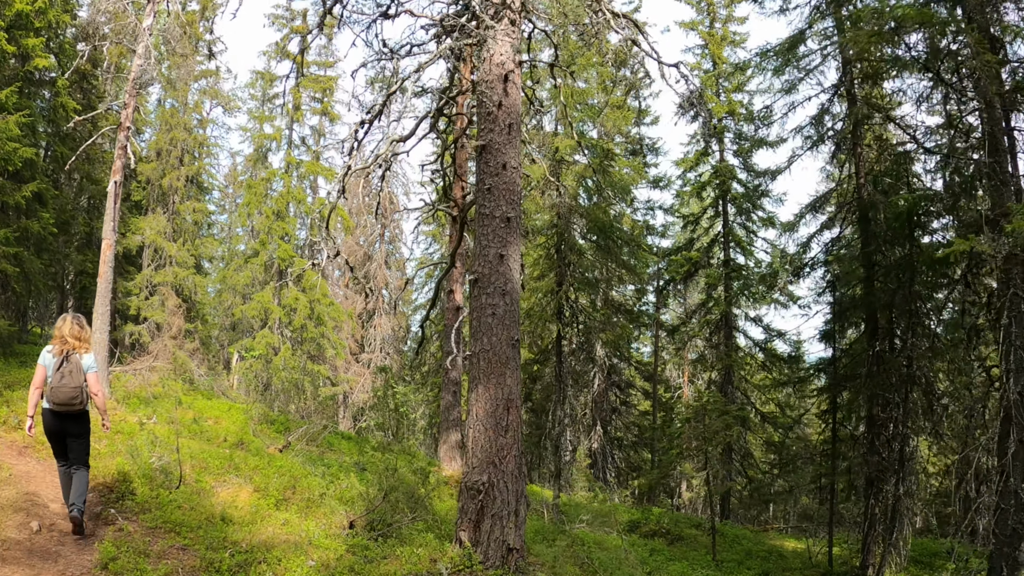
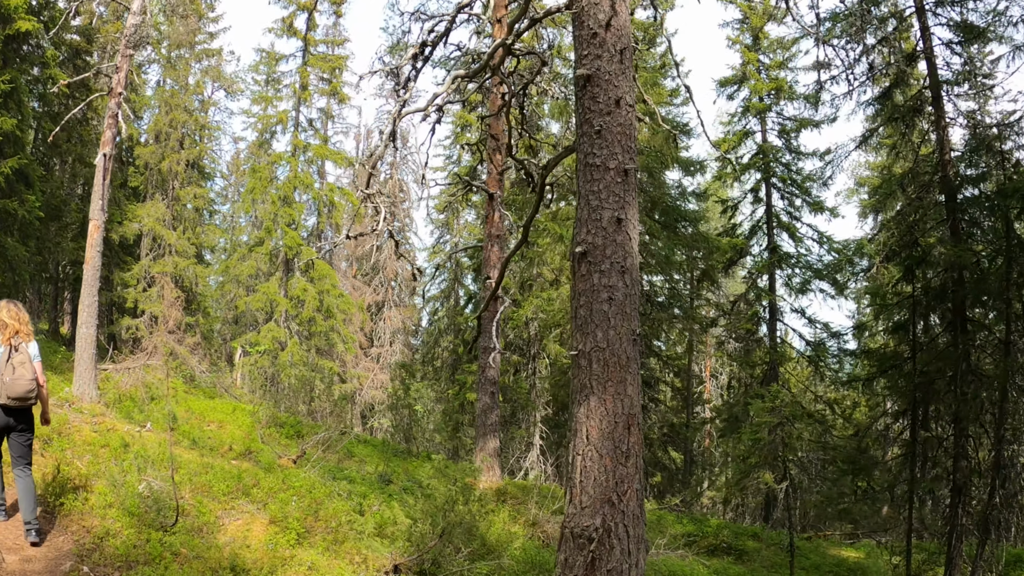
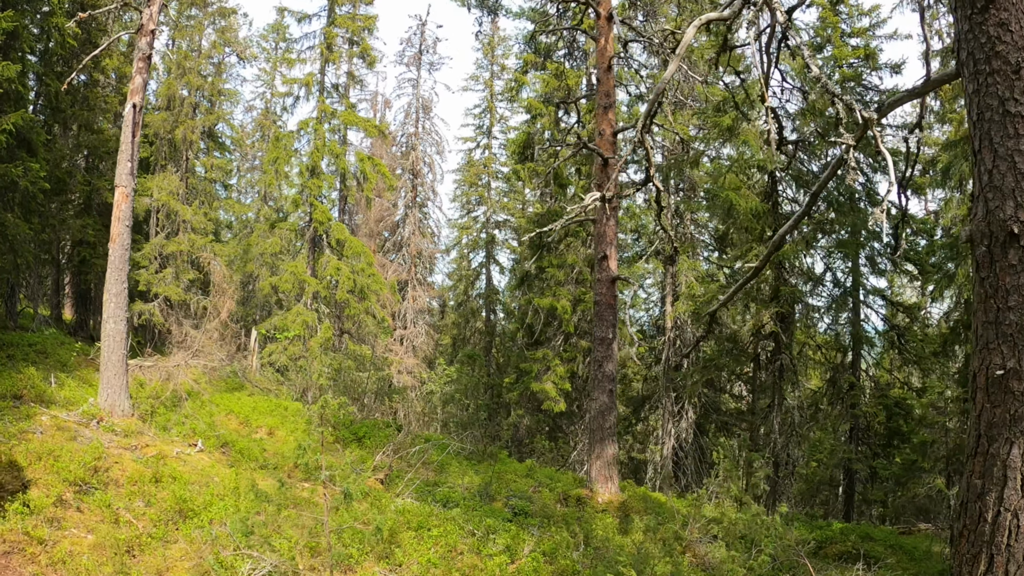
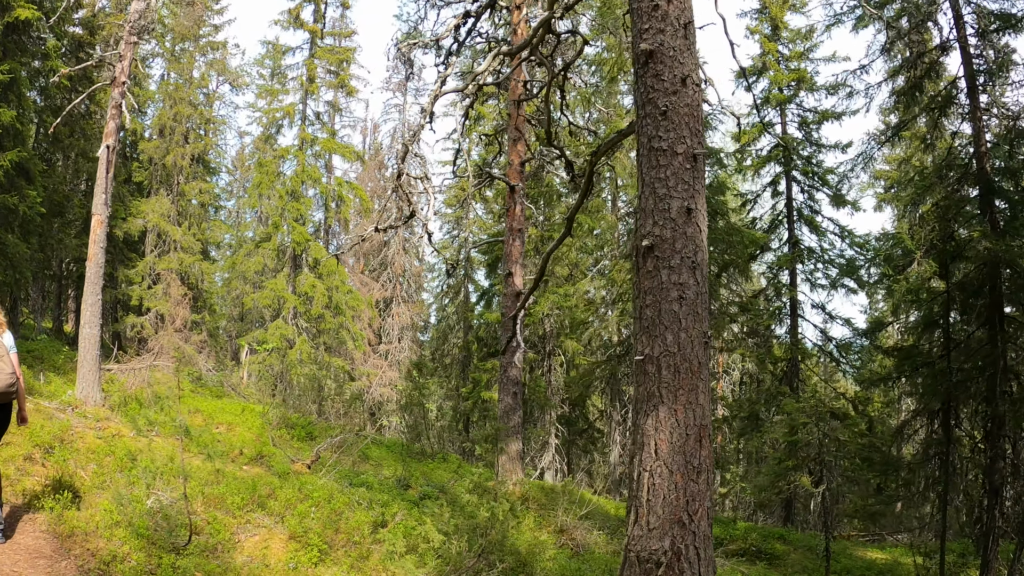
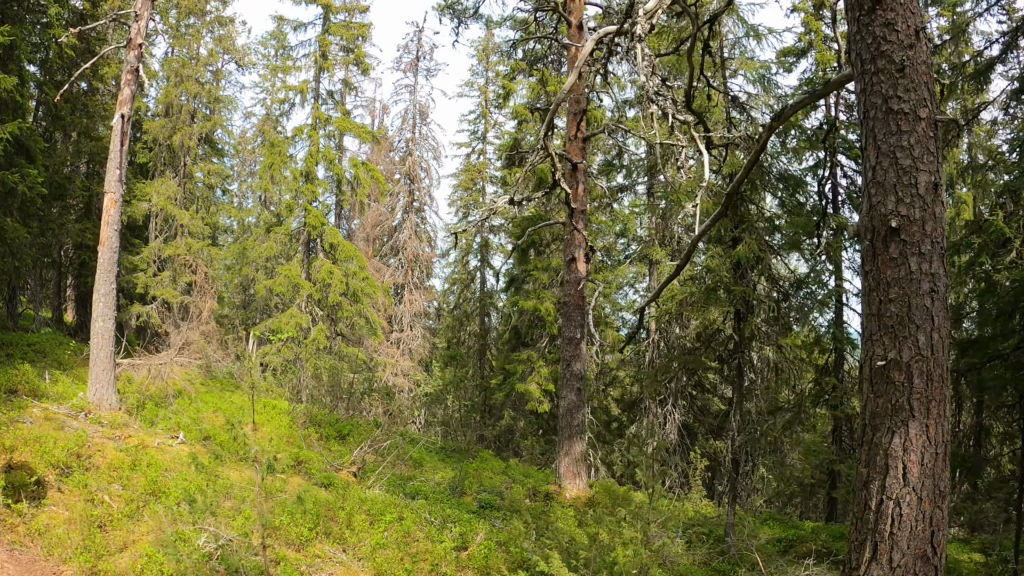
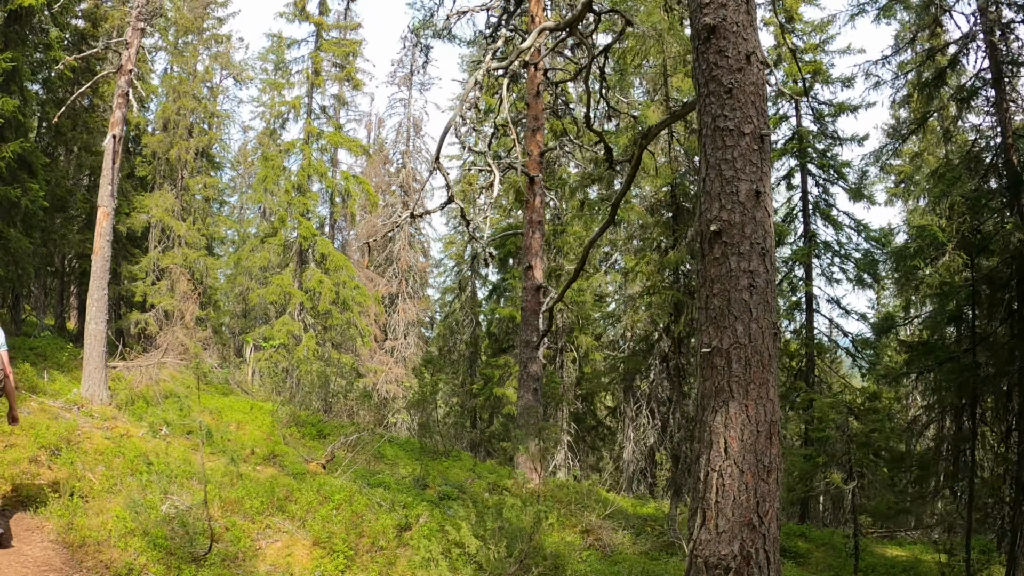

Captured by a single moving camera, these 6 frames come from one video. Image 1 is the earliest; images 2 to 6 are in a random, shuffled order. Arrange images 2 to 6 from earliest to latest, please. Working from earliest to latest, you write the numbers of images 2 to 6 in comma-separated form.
2, 4, 6, 5, 3
